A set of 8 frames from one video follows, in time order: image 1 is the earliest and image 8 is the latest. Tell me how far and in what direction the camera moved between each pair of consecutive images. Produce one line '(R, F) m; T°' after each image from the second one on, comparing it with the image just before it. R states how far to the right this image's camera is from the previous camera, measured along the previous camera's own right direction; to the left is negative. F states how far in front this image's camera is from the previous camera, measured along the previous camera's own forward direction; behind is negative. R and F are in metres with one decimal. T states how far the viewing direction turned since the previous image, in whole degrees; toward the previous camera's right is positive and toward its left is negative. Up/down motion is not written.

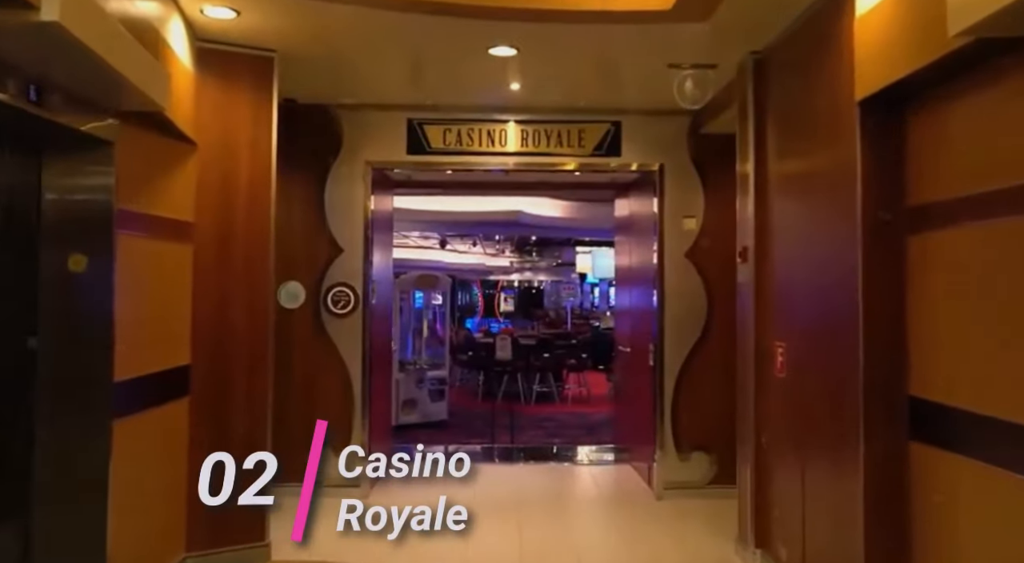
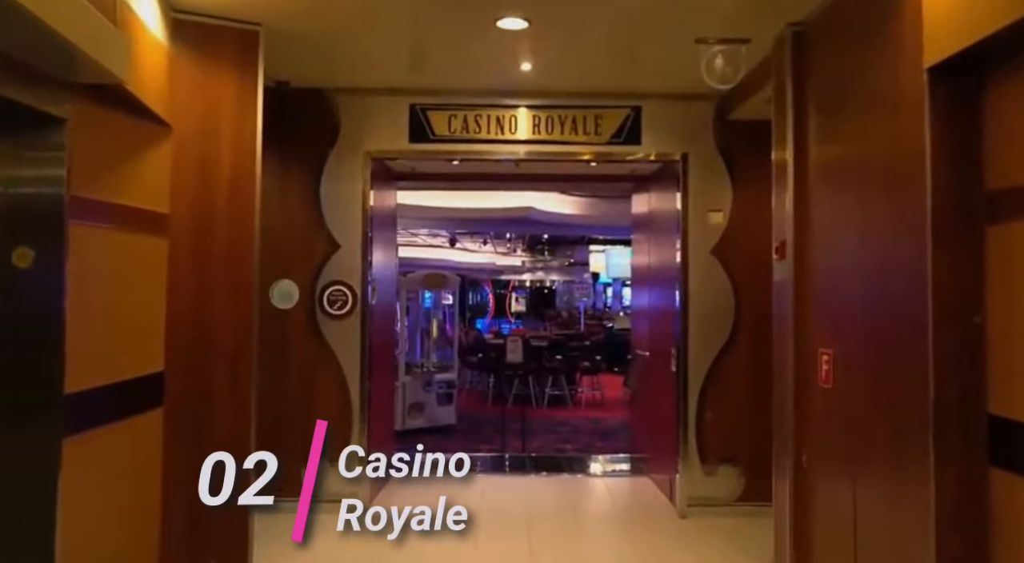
(0.0, +0.4) m; -1°
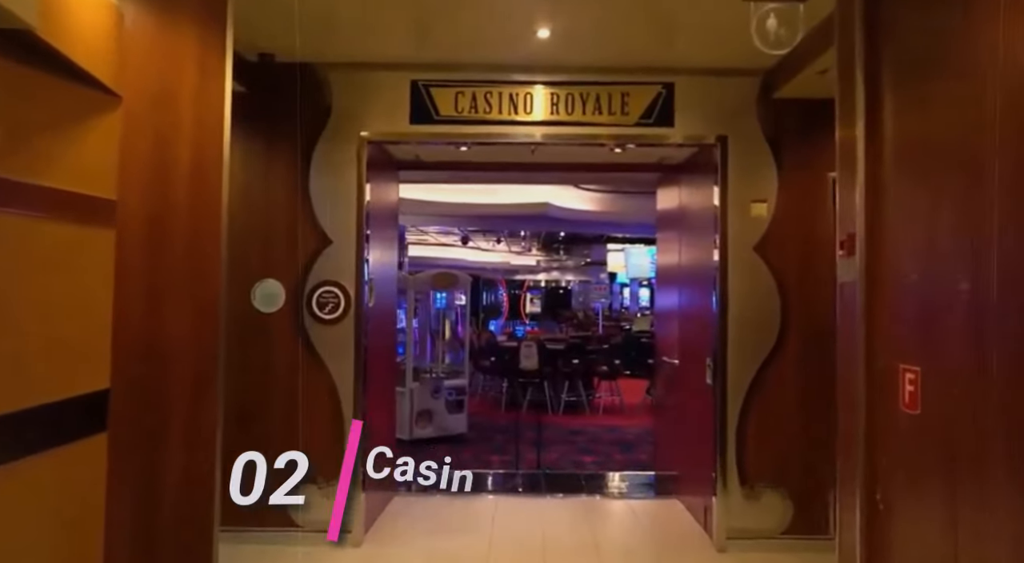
(0.0, +0.6) m; -1°
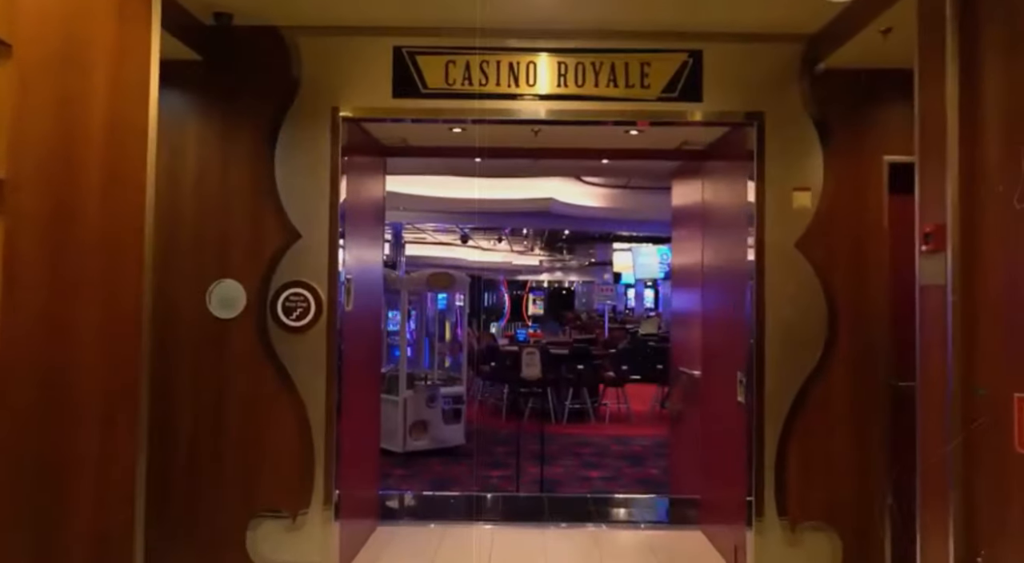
(0.0, +0.6) m; 0°
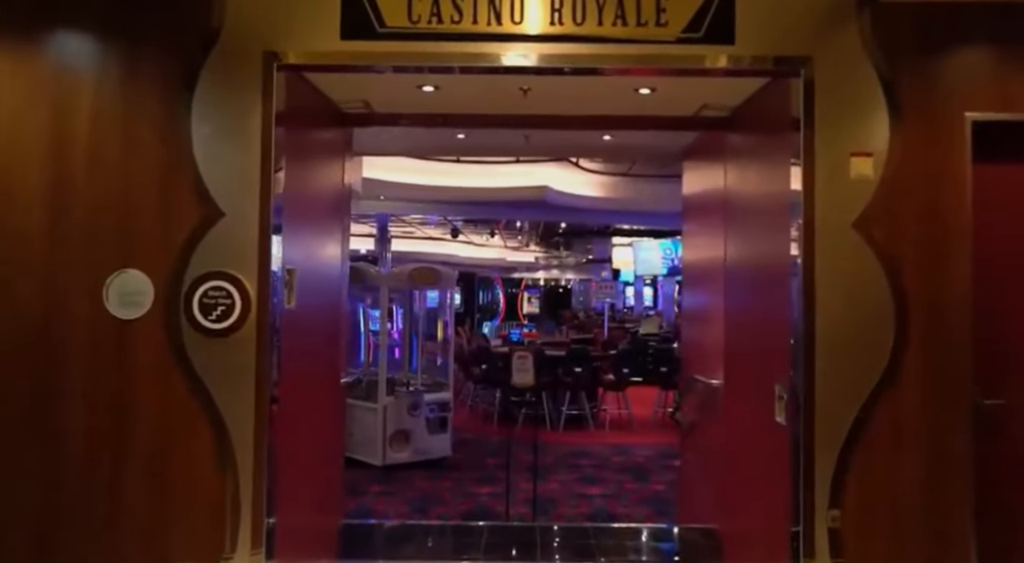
(+0.1, +0.8) m; 0°
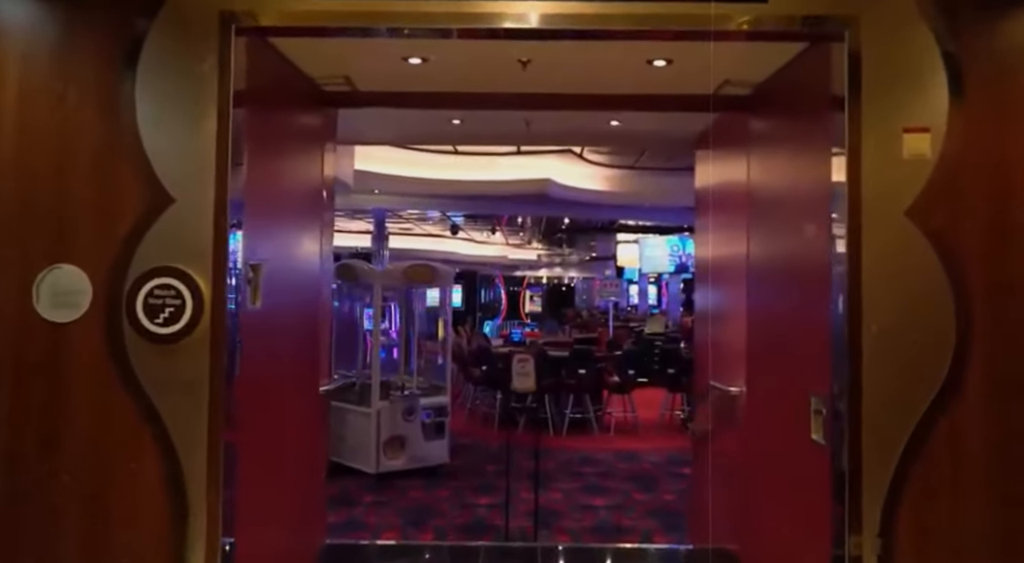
(0.0, +0.4) m; 0°
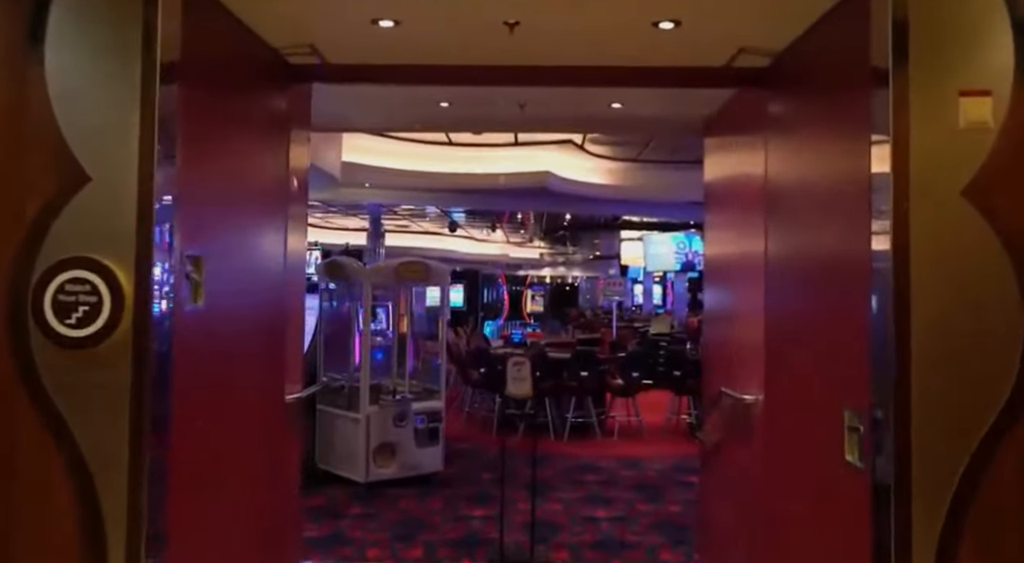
(+0.1, +0.4) m; 0°
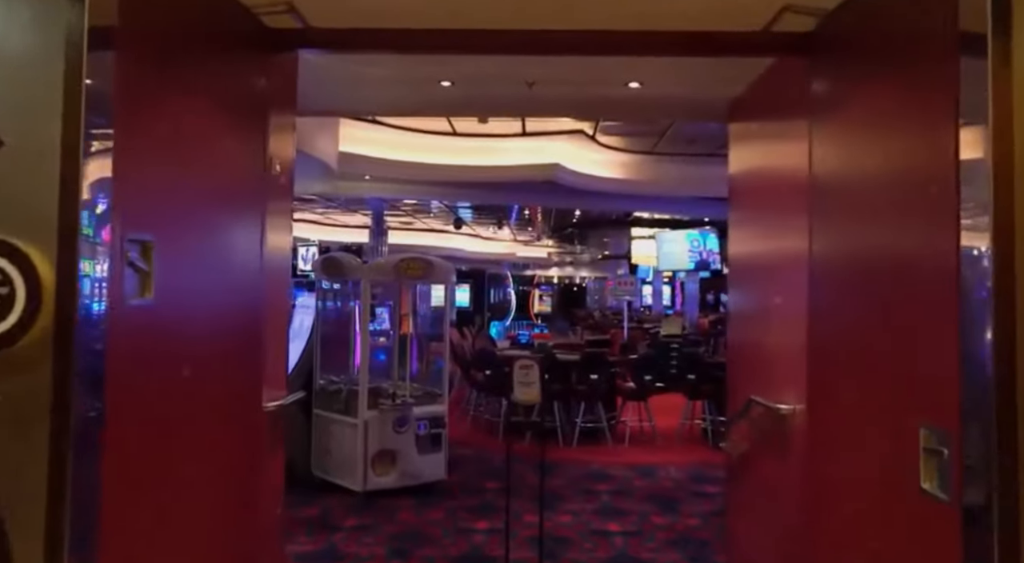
(0.0, +0.4) m; -1°
